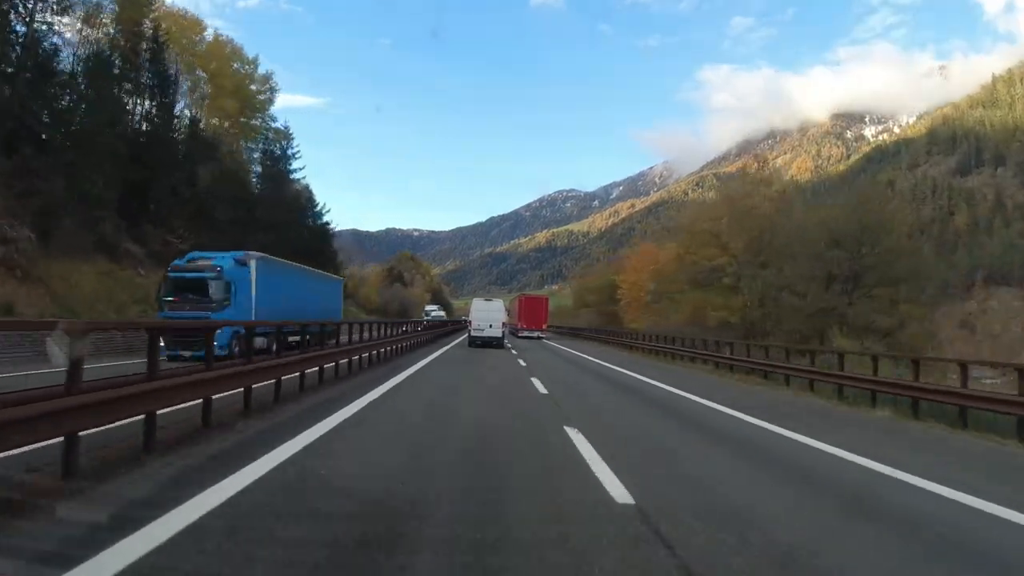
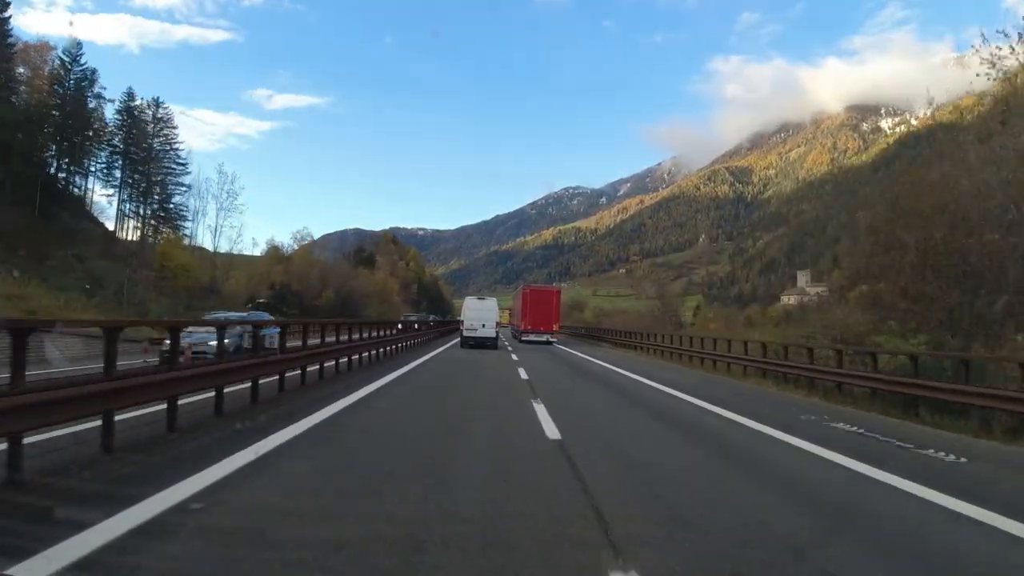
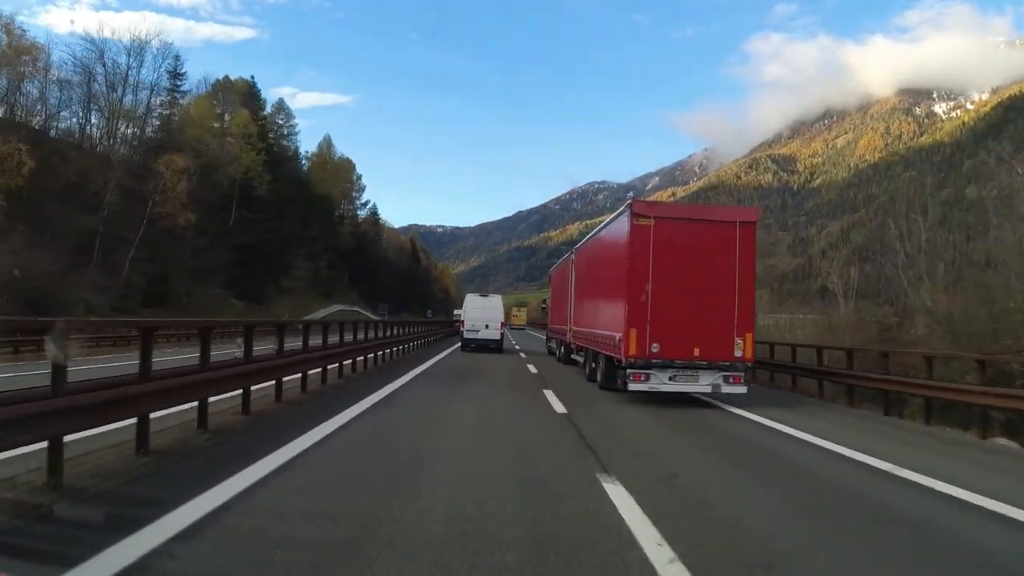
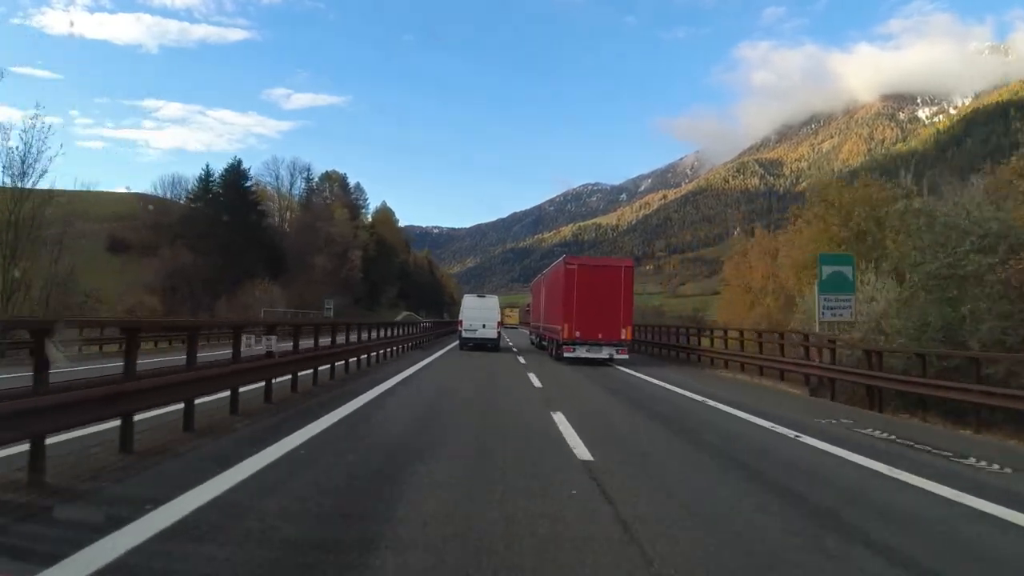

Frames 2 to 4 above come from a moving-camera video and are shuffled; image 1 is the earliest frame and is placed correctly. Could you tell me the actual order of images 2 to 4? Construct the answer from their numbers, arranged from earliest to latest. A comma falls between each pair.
2, 4, 3
